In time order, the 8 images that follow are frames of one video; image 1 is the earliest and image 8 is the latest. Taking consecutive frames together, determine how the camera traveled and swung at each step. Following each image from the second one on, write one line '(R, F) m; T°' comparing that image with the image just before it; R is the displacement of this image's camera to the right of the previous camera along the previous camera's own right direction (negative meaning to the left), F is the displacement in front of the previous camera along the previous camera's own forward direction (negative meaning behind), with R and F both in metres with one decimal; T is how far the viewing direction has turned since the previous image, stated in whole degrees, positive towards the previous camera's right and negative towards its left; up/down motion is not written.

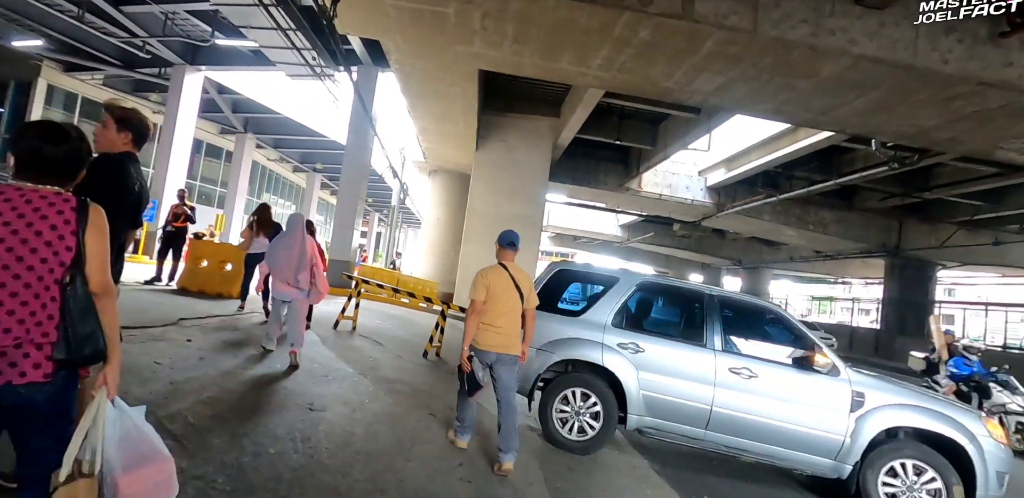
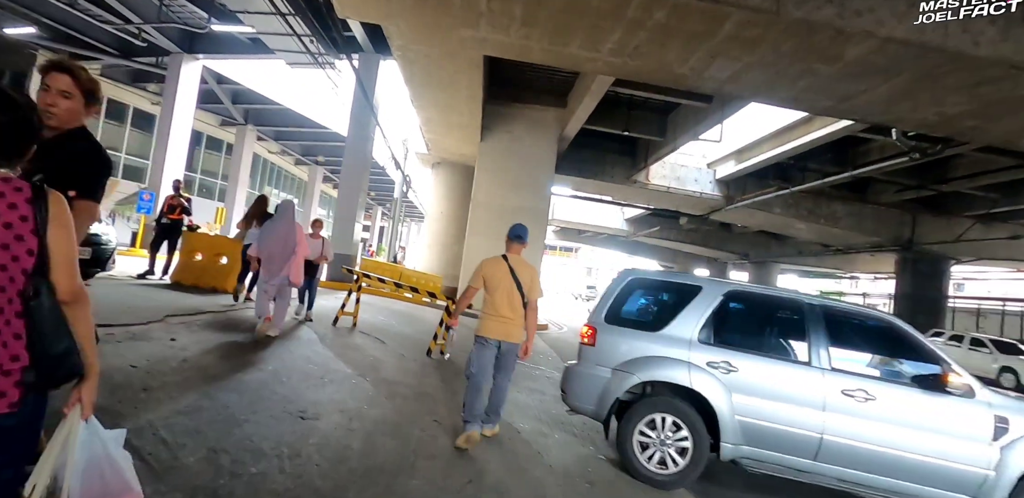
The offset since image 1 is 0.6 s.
(-0.1, +0.4) m; 0°
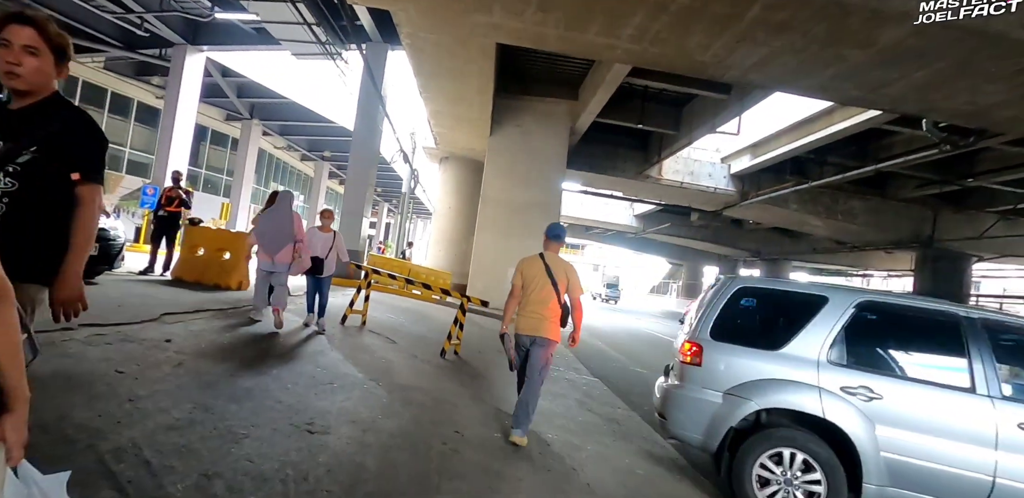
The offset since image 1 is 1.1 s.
(-0.2, +0.4) m; -1°
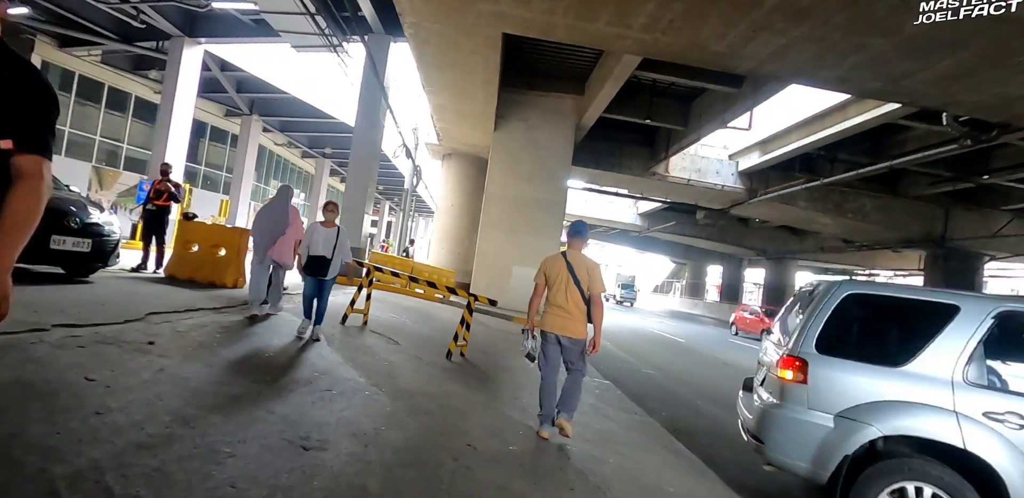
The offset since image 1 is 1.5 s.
(-0.1, +0.3) m; 0°
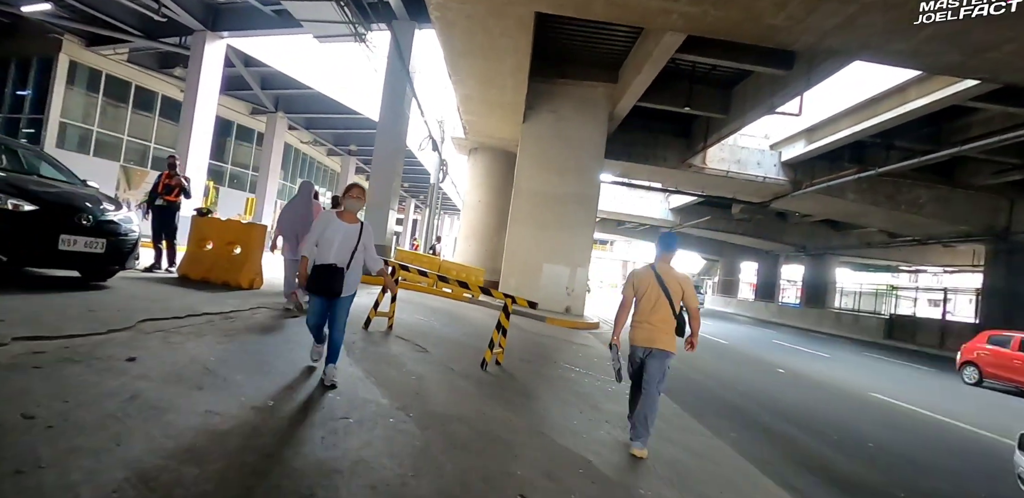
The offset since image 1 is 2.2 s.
(-0.2, +0.7) m; -3°
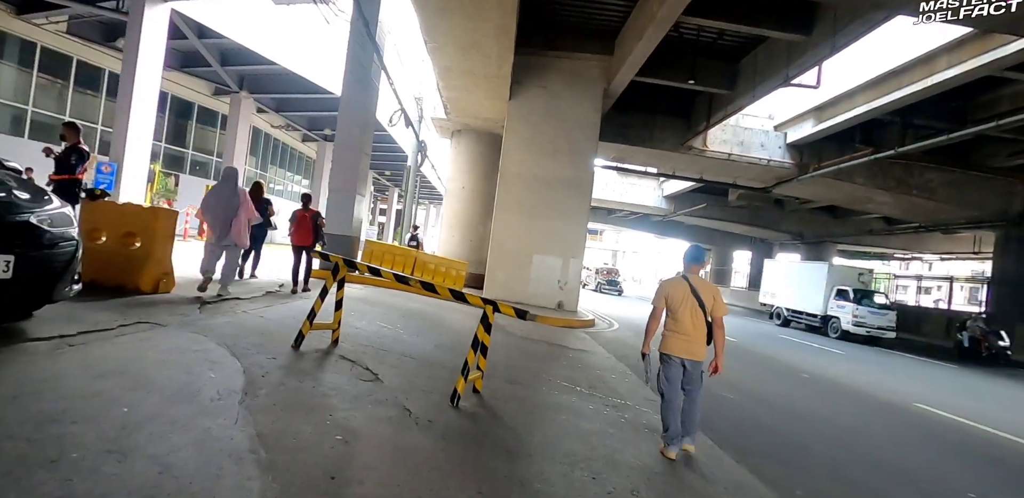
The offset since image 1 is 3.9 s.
(+0.1, +1.4) m; +1°
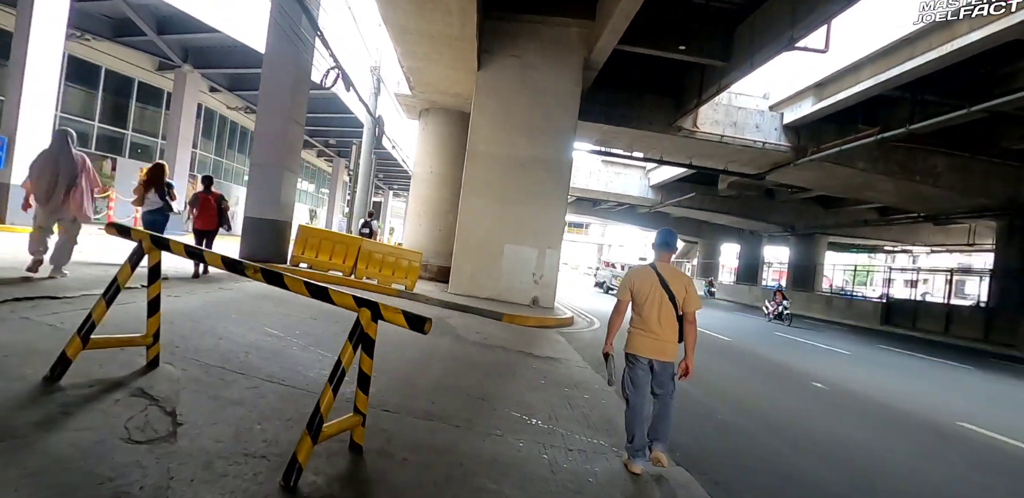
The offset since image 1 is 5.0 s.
(+0.5, +1.5) m; +2°
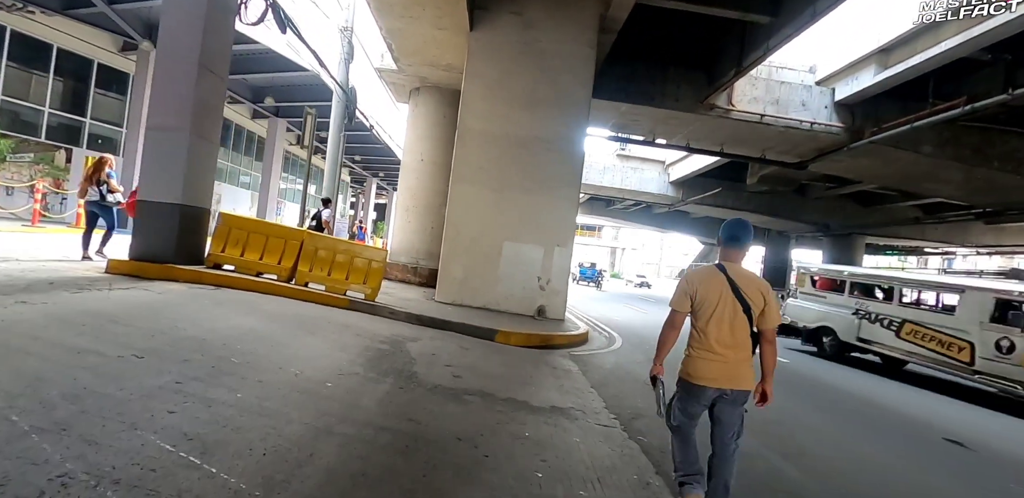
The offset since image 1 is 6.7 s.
(+0.3, +2.3) m; -1°
